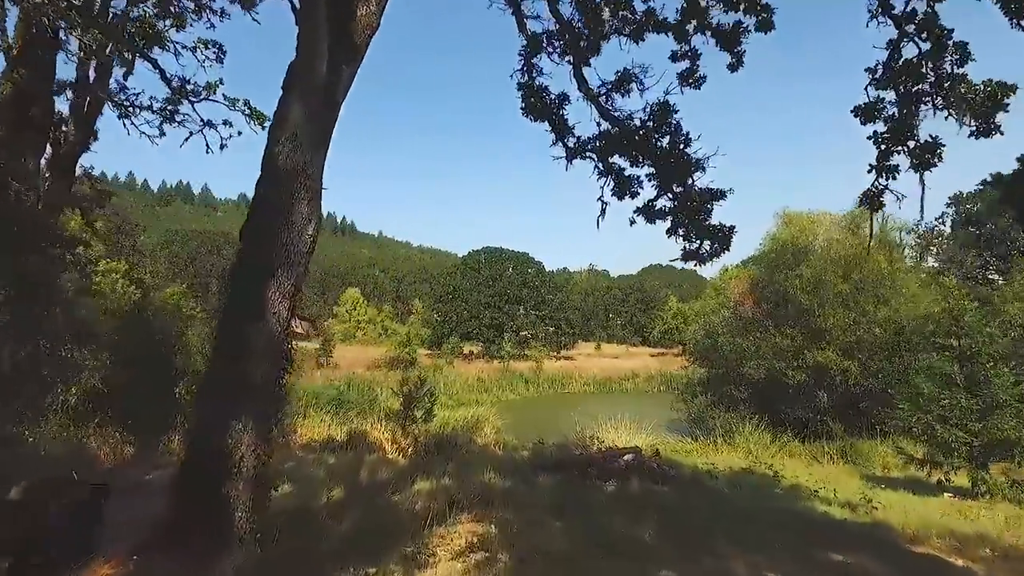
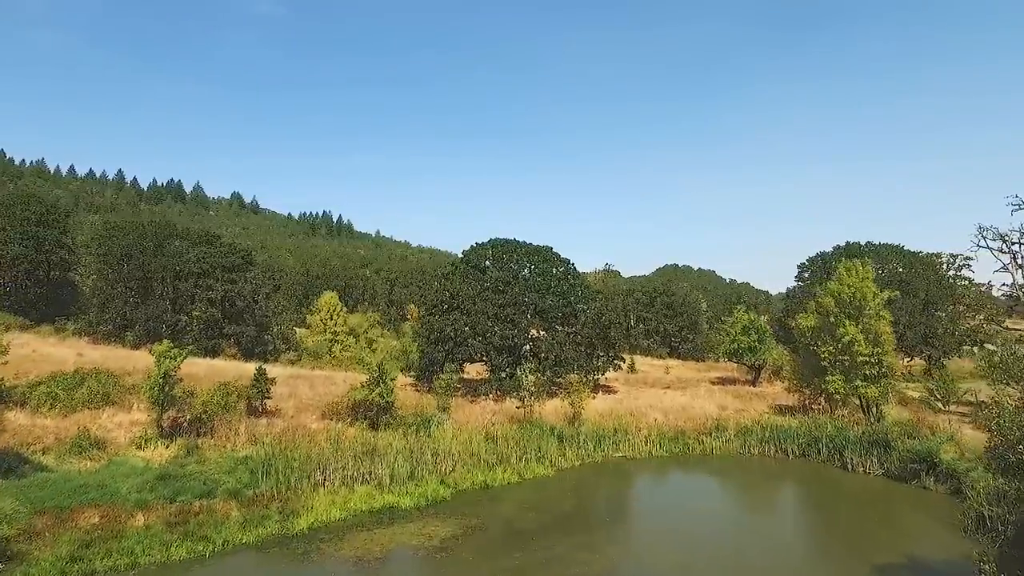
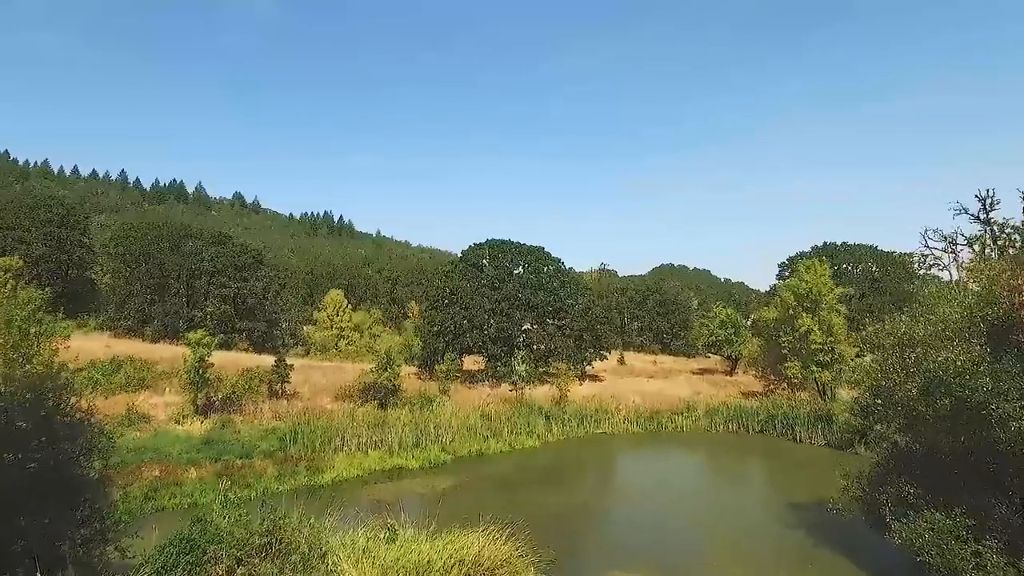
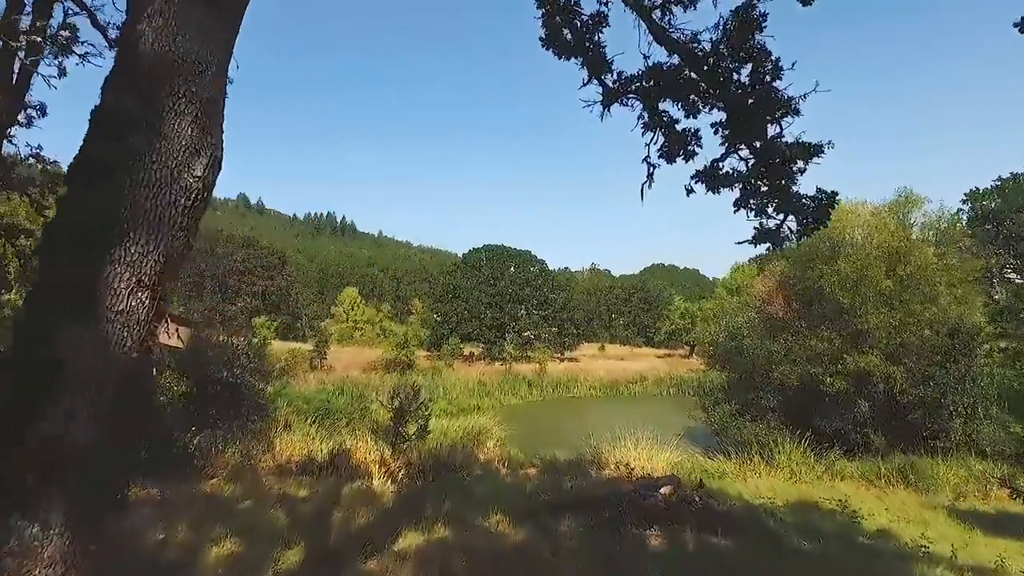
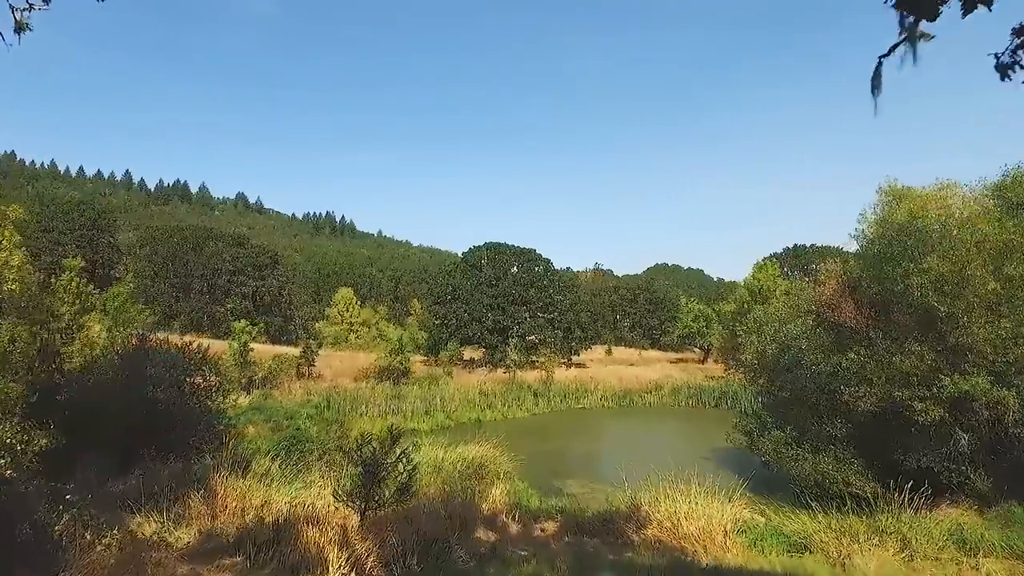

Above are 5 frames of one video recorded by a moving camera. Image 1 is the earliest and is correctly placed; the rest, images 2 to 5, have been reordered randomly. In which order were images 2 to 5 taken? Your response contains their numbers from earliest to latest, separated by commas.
4, 5, 3, 2
